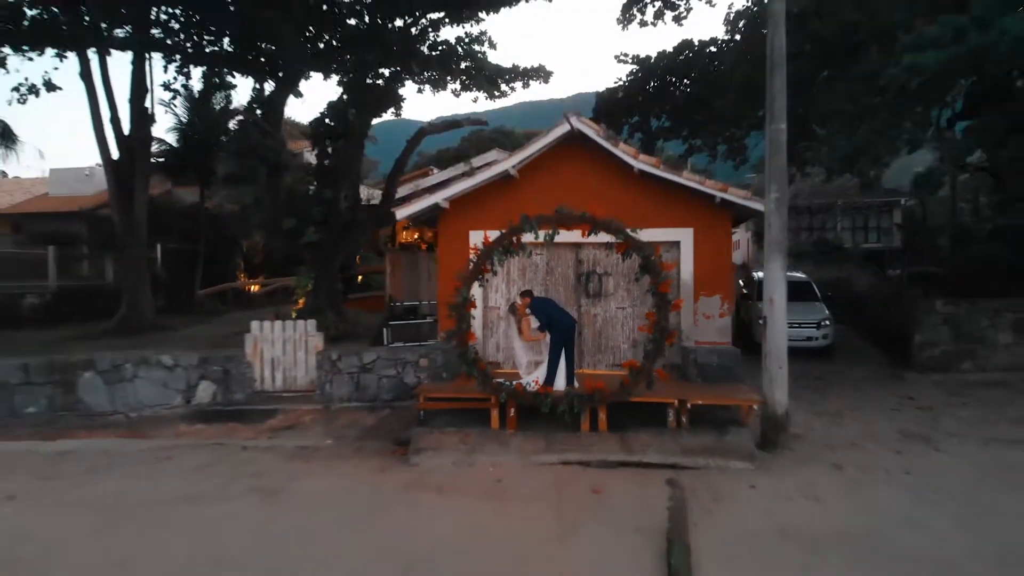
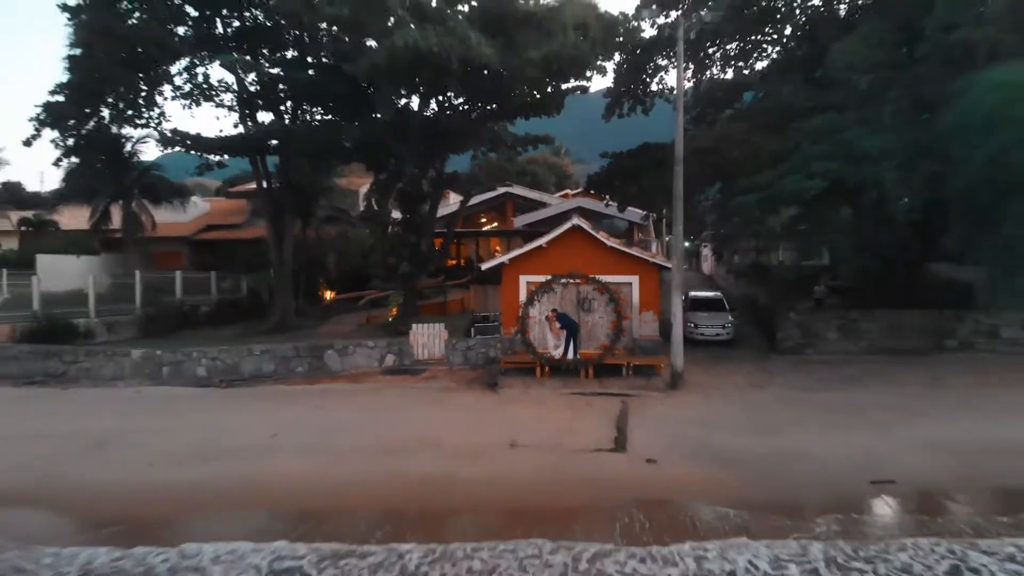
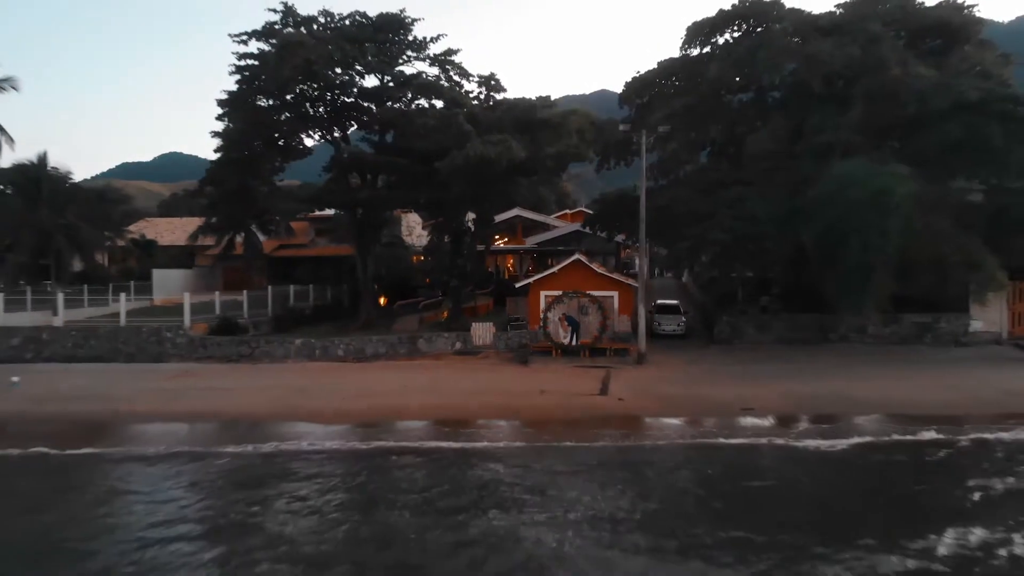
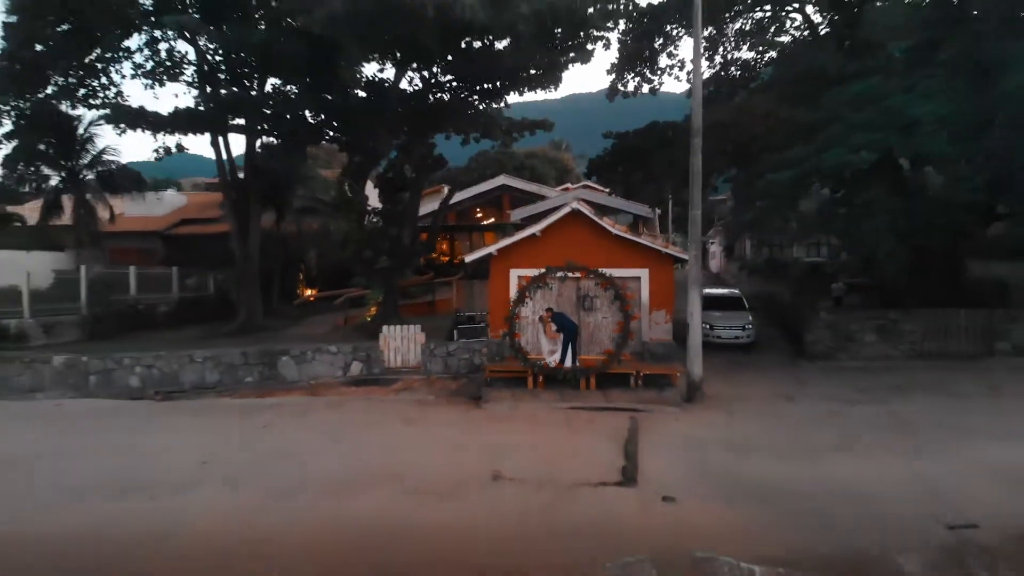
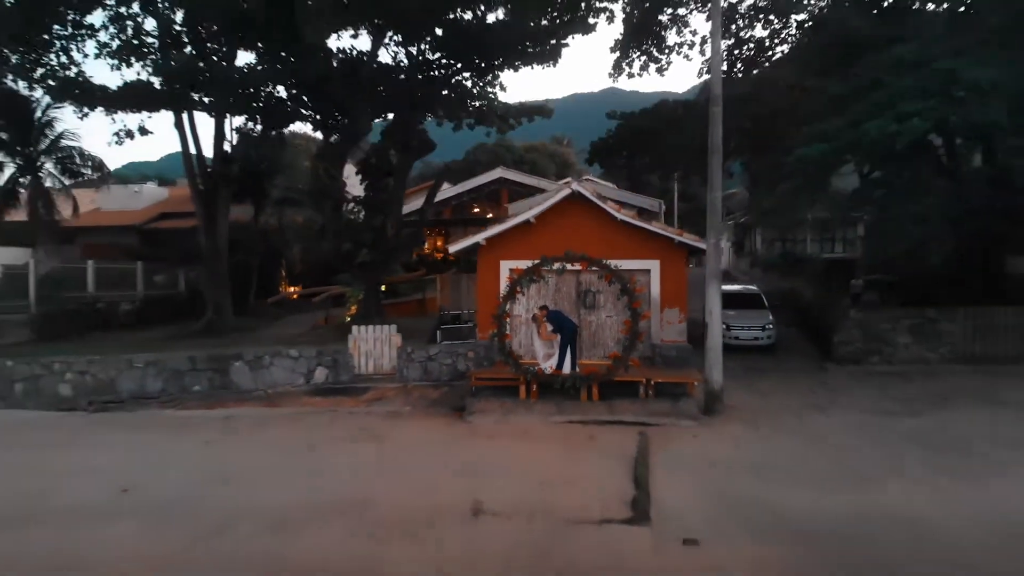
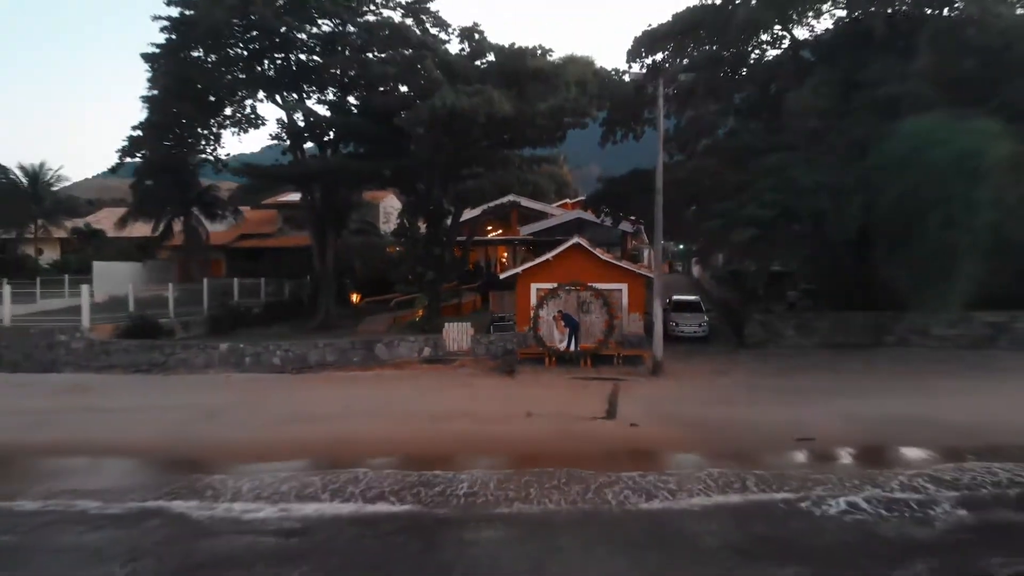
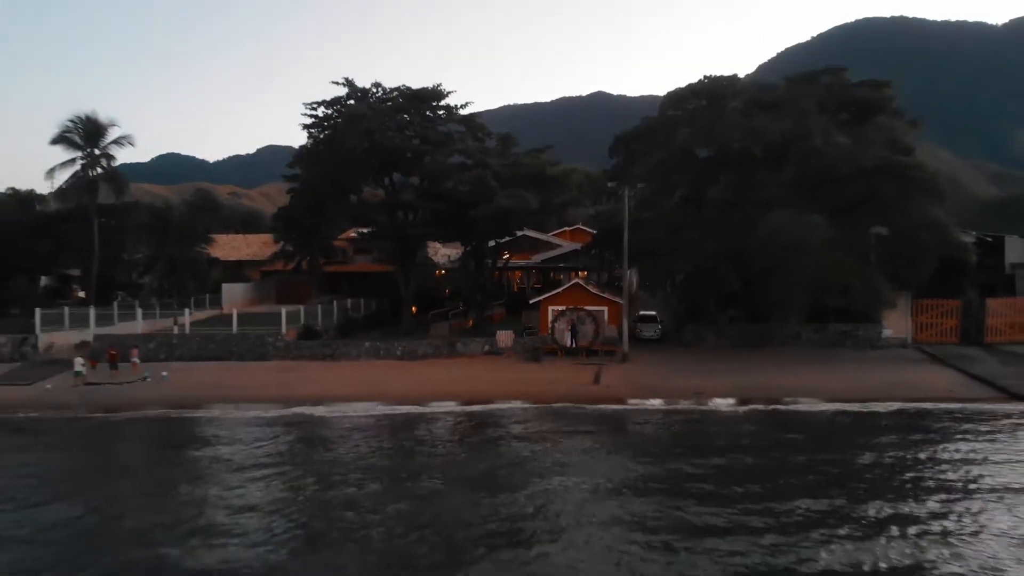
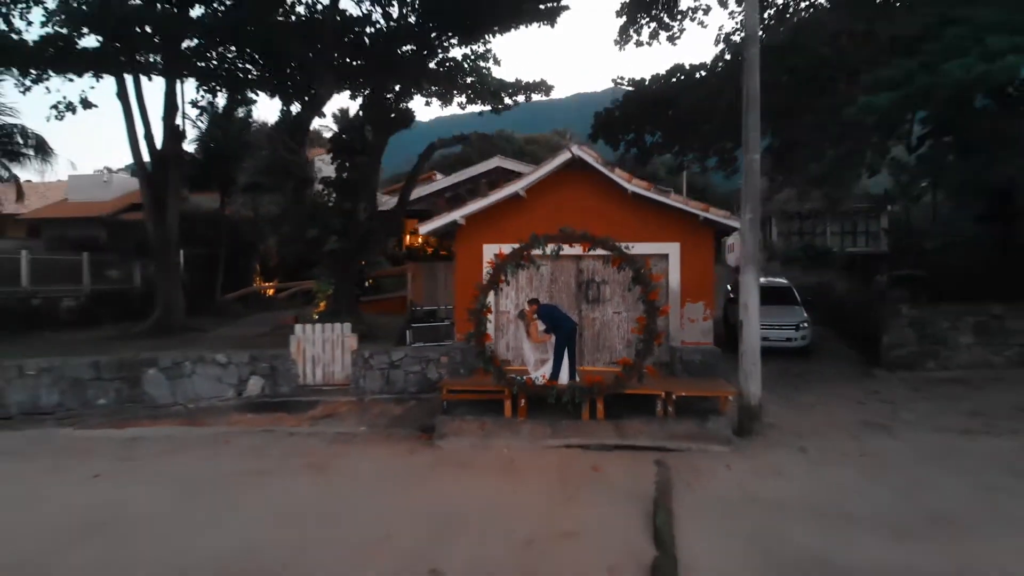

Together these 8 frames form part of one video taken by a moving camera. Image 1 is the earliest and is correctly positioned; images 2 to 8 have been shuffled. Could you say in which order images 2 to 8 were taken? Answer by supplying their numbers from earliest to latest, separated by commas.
8, 5, 4, 2, 6, 3, 7
